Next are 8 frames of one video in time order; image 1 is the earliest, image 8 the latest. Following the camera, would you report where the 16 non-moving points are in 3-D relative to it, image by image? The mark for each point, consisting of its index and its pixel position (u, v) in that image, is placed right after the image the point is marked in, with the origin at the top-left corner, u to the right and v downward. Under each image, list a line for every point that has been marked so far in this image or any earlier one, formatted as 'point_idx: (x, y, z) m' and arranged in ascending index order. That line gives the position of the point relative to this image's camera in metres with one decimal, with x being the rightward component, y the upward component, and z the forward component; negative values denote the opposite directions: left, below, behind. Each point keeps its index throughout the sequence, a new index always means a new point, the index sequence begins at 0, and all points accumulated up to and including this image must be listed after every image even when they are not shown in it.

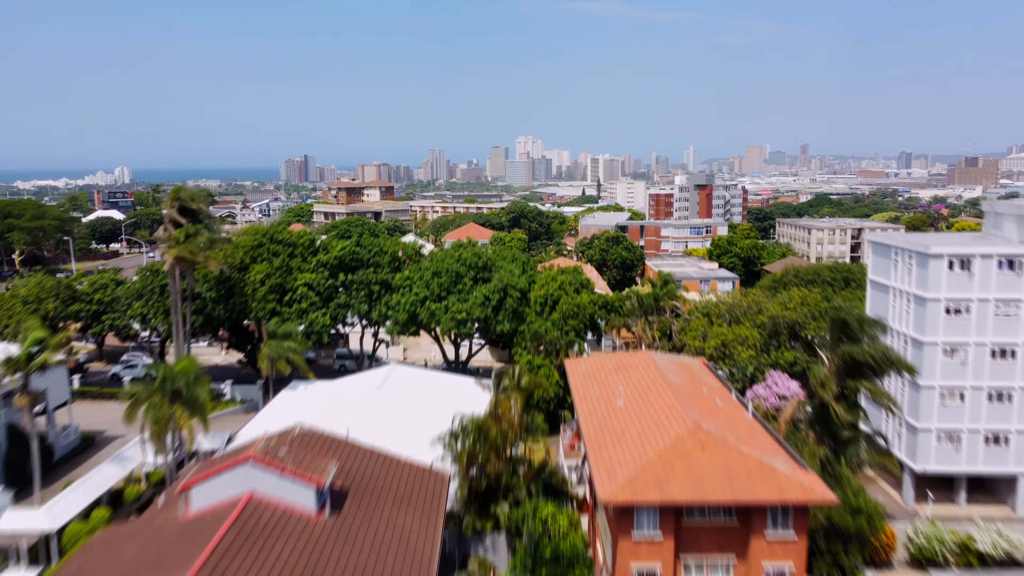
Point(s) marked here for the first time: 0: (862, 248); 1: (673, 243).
0: (+7.7, +0.9, +18.8) m
1: (+3.6, +1.0, +19.0) m
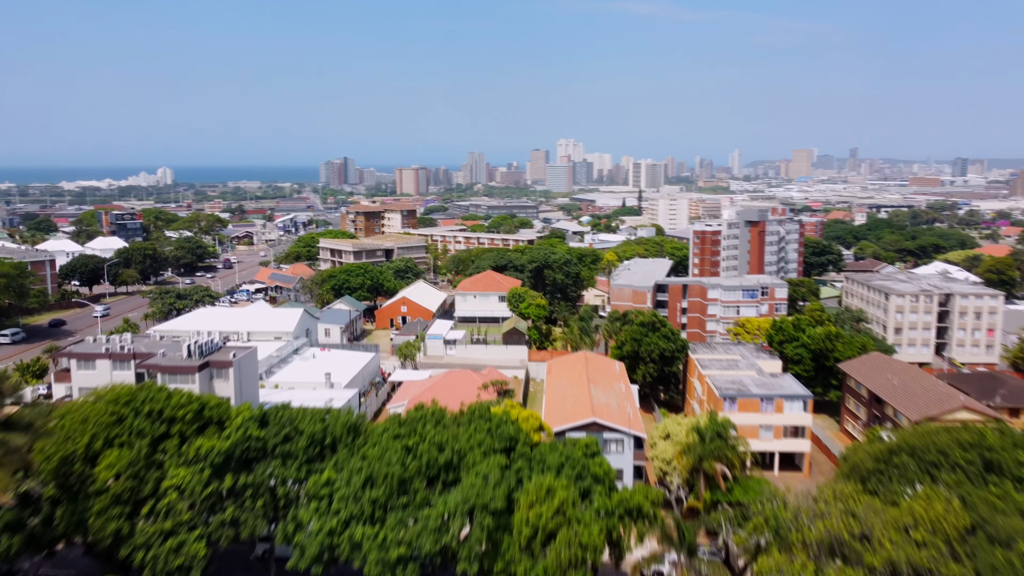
0: (+8.1, -0.5, +15.6) m
1: (+4.0, -0.4, +16.1) m
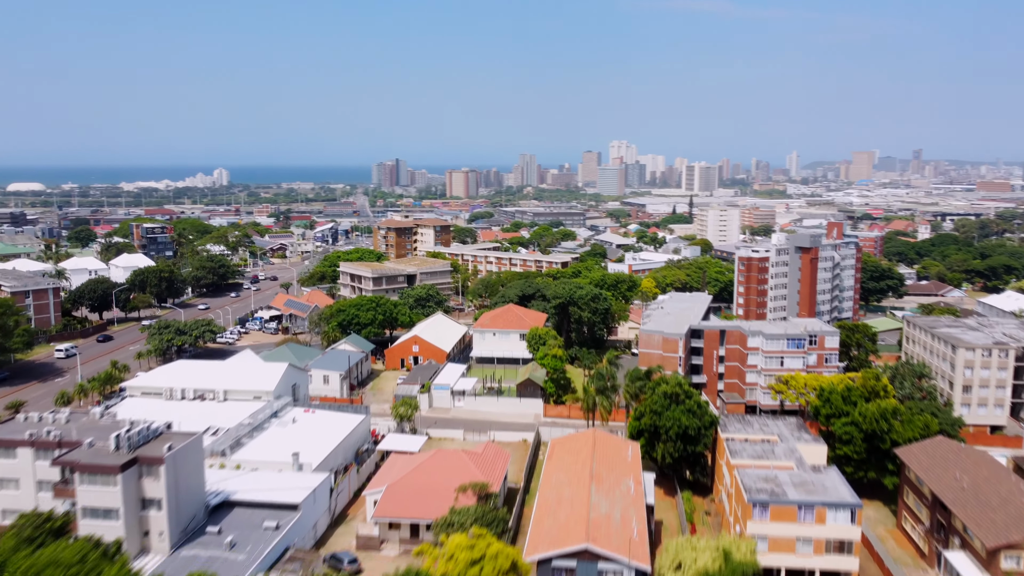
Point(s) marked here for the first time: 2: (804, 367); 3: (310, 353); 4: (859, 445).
0: (+8.3, -1.4, +13.6) m
1: (+4.2, -1.2, +14.3) m
2: (+4.9, -1.3, +14.3) m
3: (-3.6, -1.2, +15.3) m
4: (+4.1, -1.9, +10.1) m
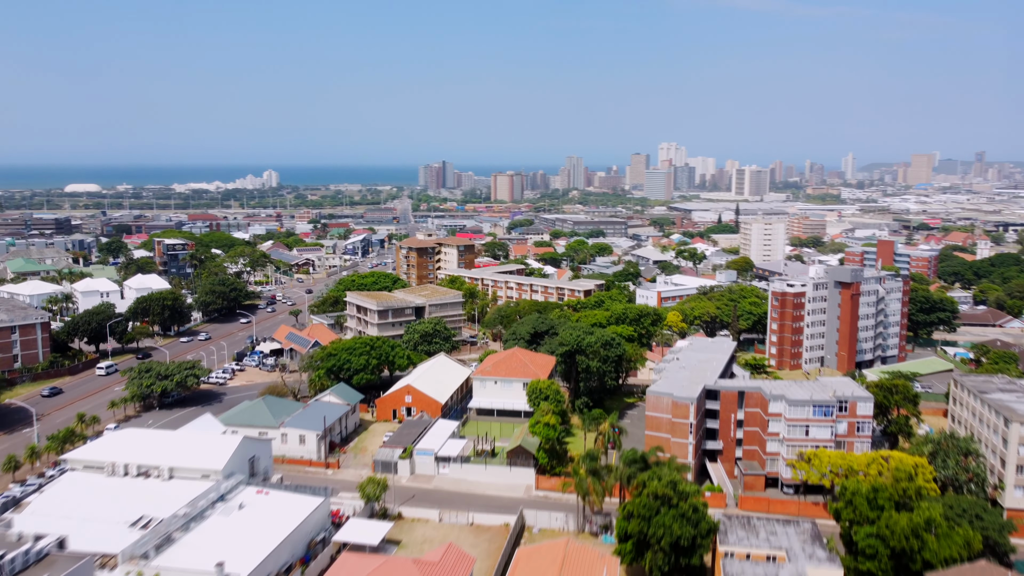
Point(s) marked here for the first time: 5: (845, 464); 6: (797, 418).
0: (+8.1, -2.3, +11.8) m
1: (+4.1, -2.1, +12.7) m
2: (+4.8, -2.2, +12.7) m
3: (-3.7, -2.0, +14.1) m
4: (+3.7, -2.7, +8.5) m
5: (+4.6, -2.4, +11.6) m
6: (+4.2, -1.9, +12.7) m
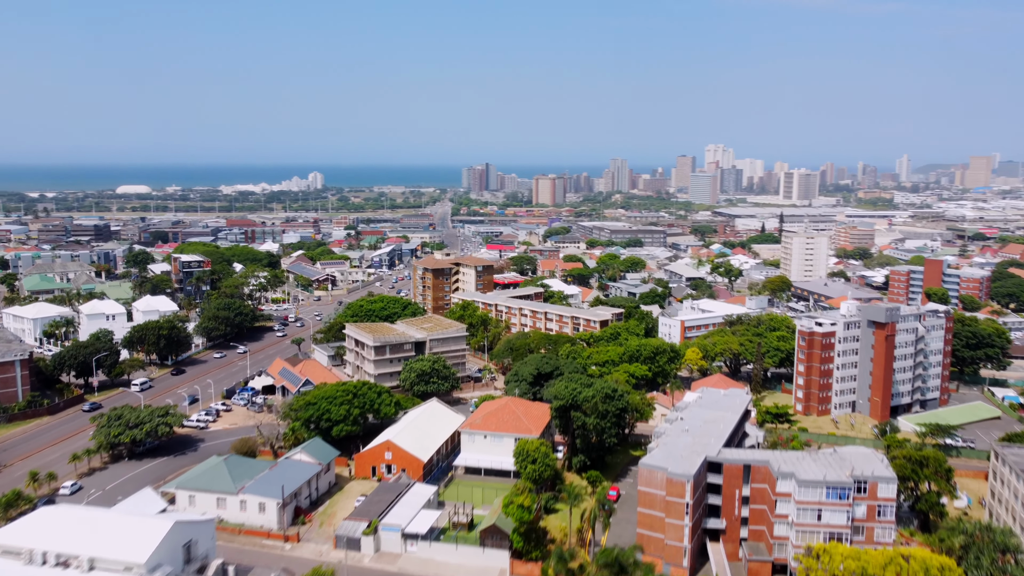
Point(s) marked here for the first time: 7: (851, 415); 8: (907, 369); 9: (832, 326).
0: (+7.7, -3.2, +10.1) m
1: (+3.7, -2.9, +11.3) m
2: (+4.4, -3.1, +11.2) m
3: (-4.0, -2.8, +13.1) m
4: (+3.1, -3.6, +7.1) m
5: (+4.1, -3.3, +10.1) m
6: (+3.9, -2.8, +11.2) m
7: (+7.7, -2.9, +19.4) m
8: (+9.3, -1.9, +20.0) m
9: (+7.2, -0.9, +19.1) m
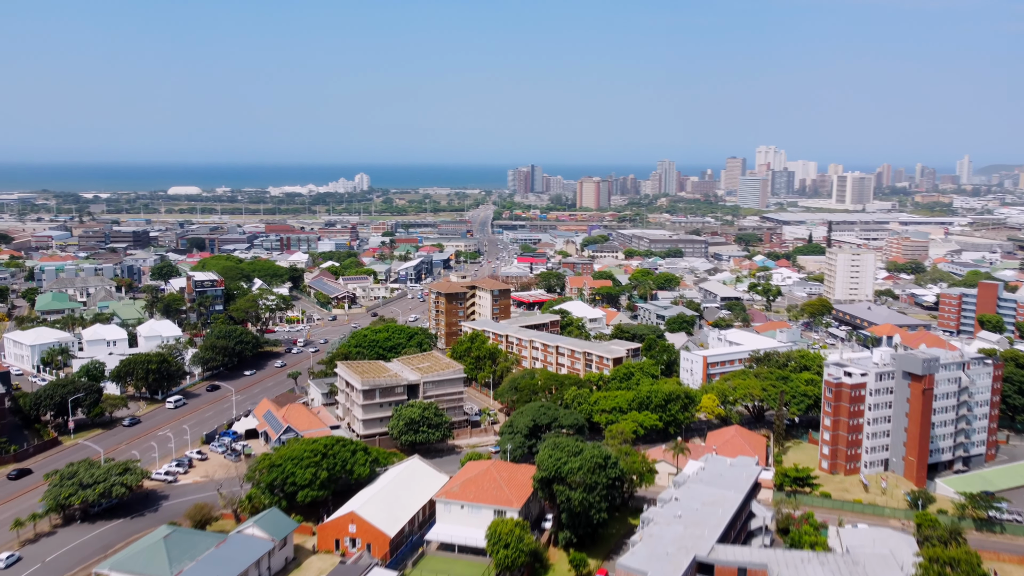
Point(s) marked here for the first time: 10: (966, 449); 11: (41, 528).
0: (+7.1, -4.2, +8.3) m
1: (+3.2, -3.8, +9.6) m
2: (+3.9, -4.0, +9.5) m
3: (-4.4, -3.6, +11.9) m
4: (+2.4, -4.5, +5.5) m
5: (+3.5, -4.2, +8.5) m
6: (+3.3, -3.7, +9.5) m
7: (+7.6, -3.8, +17.5) m
8: (+9.2, -2.9, +18.0) m
9: (+7.1, -1.8, +17.2) m
10: (+10.0, -3.5, +18.7) m
11: (-7.6, -3.9, +13.7) m
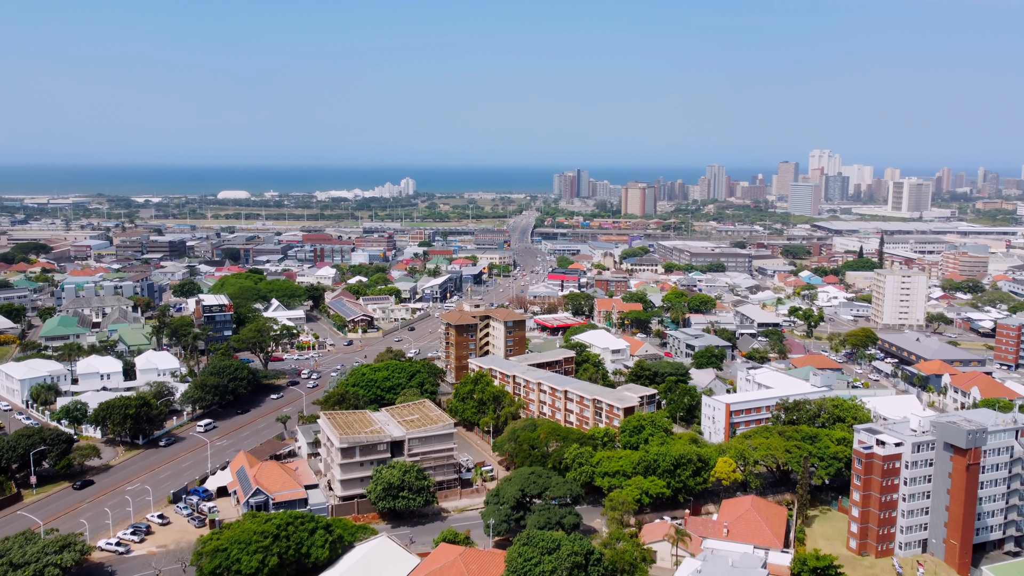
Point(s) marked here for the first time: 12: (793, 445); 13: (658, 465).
0: (+6.3, -5.2, +6.2) m
1: (+2.5, -4.8, +7.8) m
2: (+3.2, -5.0, +7.6) m
3: (-4.9, -4.6, +10.5) m
4: (+1.4, -5.5, +3.7) m
5: (+2.8, -5.2, +6.7) m
6: (+2.7, -4.7, +7.7) m
7: (+7.4, -4.9, +15.4) m
8: (+9.0, -3.9, +15.8) m
9: (+6.8, -2.9, +15.2) m
10: (+9.8, -4.6, +16.4) m
11: (-8.0, -4.8, +12.5) m
12: (+6.0, -3.3, +18.1) m
13: (+2.9, -3.5, +16.7) m
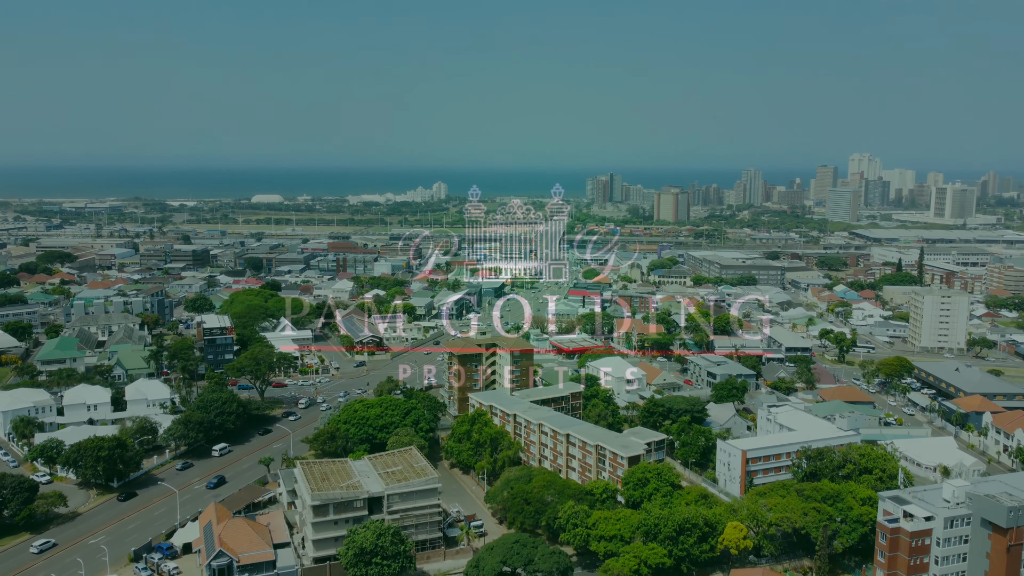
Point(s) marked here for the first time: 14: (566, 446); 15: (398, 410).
0: (+5.6, -6.0, +4.5) m
1: (+1.9, -5.6, +6.3) m
2: (+2.5, -5.8, +6.1) m
3: (-5.4, -5.3, +9.3) m
4: (+0.6, -6.3, +2.2) m
5: (+2.1, -6.0, +5.1) m
6: (+2.0, -5.5, +6.2) m
7: (+7.1, -5.7, +13.7) m
8: (+8.7, -4.8, +14.0) m
9: (+6.5, -3.7, +13.4) m
10: (+9.5, -5.5, +14.6) m
11: (-8.4, -5.5, +11.4) m
12: (+5.8, -4.2, +16.4) m
13: (+2.6, -4.3, +15.2) m
14: (+1.6, -3.6, +19.4) m
15: (-2.9, -3.1, +22.0) m
